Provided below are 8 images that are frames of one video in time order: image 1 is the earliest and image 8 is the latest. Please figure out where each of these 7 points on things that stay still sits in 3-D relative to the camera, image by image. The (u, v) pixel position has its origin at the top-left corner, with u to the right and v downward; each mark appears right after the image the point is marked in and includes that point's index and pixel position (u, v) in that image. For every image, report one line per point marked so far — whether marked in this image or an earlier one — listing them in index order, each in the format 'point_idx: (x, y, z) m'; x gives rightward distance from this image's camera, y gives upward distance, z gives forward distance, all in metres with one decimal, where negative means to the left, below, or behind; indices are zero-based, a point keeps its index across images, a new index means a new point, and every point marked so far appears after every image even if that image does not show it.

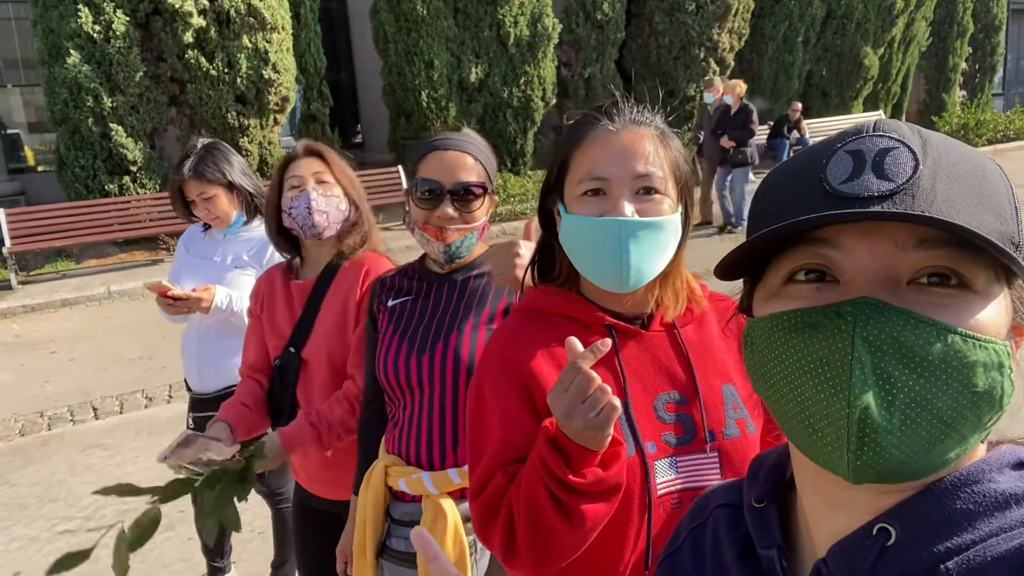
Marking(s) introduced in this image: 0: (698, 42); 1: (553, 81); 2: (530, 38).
0: (+3.5, +4.7, +14.2) m
1: (+0.6, +3.3, +11.8) m
2: (+0.3, +3.8, +11.3) m
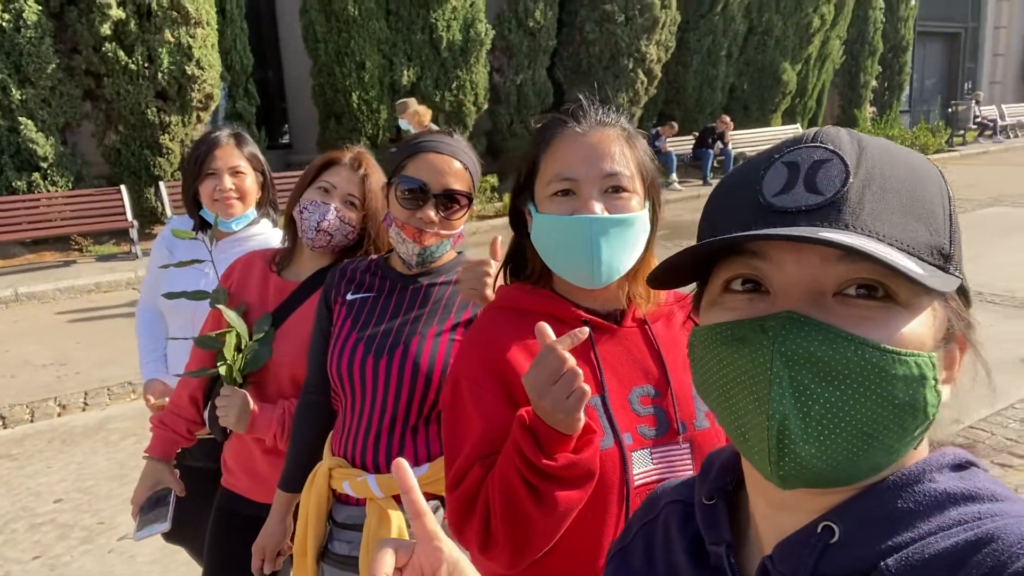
0: (+2.2, +4.6, +14.5) m
1: (-0.5, +3.2, +11.8) m
2: (-0.7, +3.8, +11.3) m
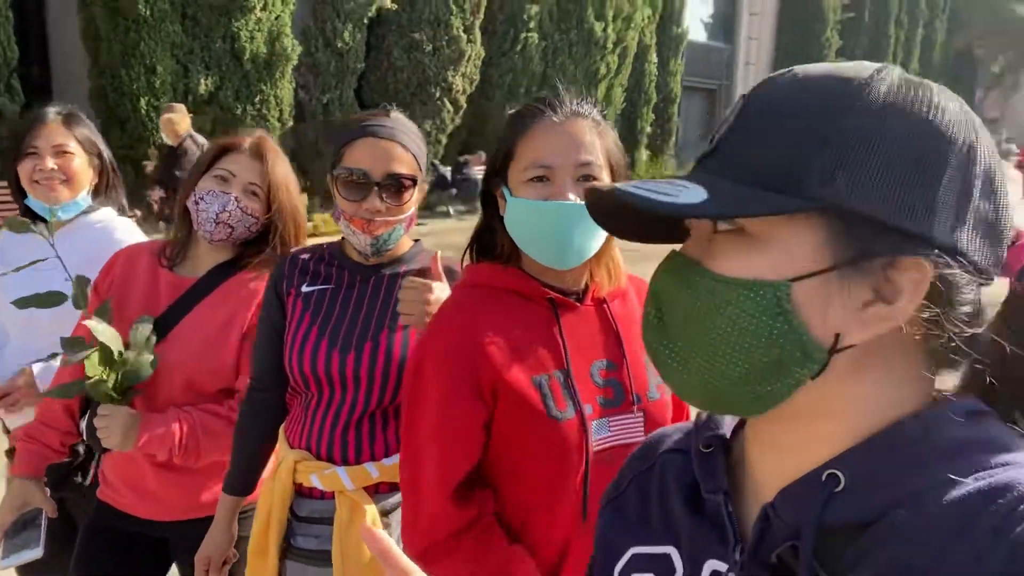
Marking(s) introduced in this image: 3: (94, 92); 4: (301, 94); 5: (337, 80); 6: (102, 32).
0: (-1.6, +4.1, +14.8) m
1: (-3.4, +2.9, +11.5) m
2: (-3.5, +3.4, +10.9) m
3: (-5.5, +2.6, +9.9) m
4: (-3.7, +3.4, +12.9) m
5: (-3.0, +3.7, +13.0) m
6: (-5.2, +3.3, +9.6) m
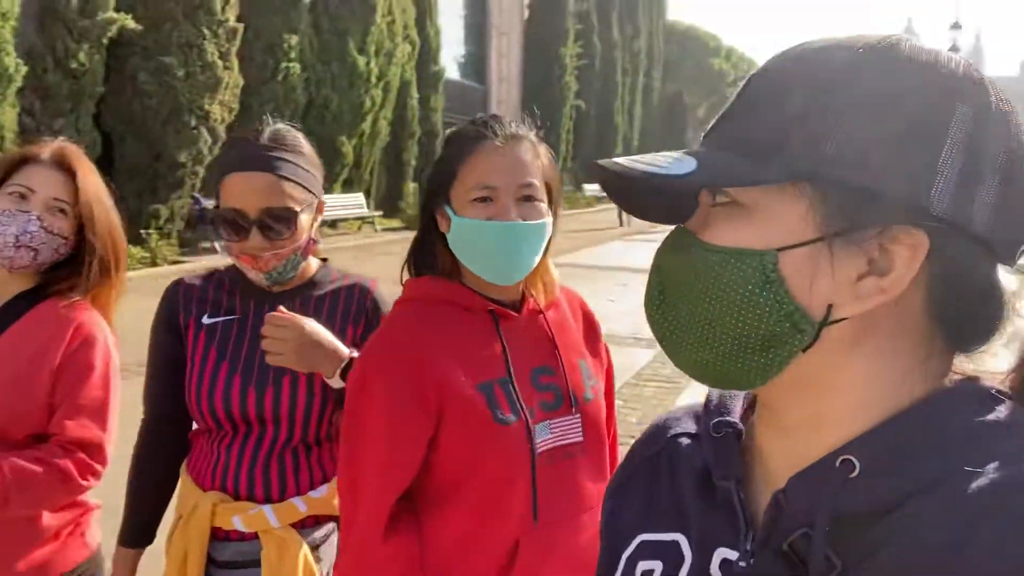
0: (-6.0, +3.3, +13.7) m
1: (-6.6, +2.2, +10.0) m
2: (-6.5, +2.8, +9.4) m
3: (-8.0, +1.9, +7.8) m
4: (-7.3, +2.6, +11.2) m
5: (-6.8, +2.9, +11.5) m
6: (-7.7, +2.6, +7.6) m
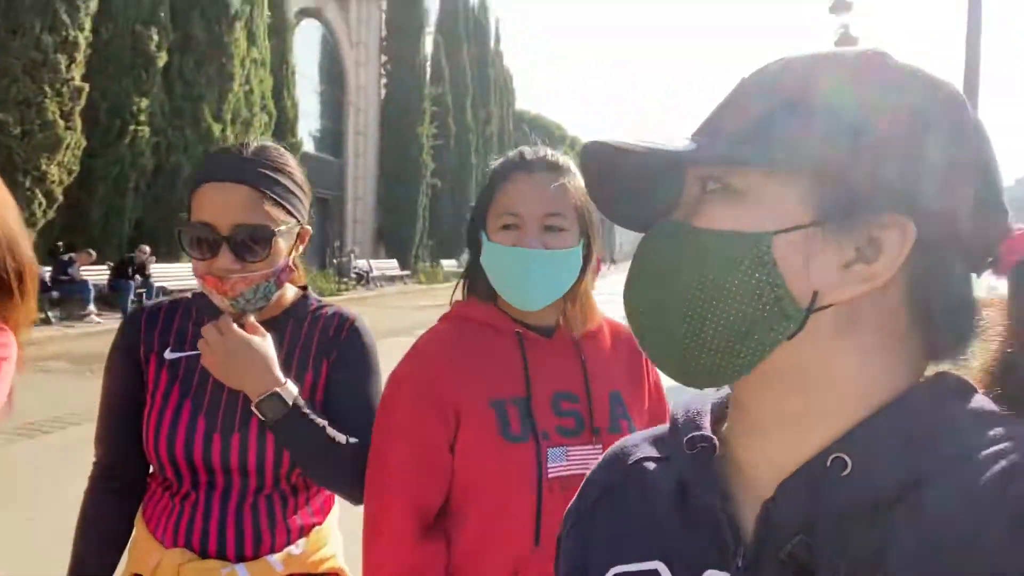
0: (-8.3, +2.0, +12.7) m
1: (-8.1, +1.3, +8.8) m
2: (-8.0, +1.9, +8.2) m
3: (-9.1, +1.3, +6.3) m
4: (-9.1, +1.6, +9.8) m
5: (-8.6, +1.9, +10.3) m
6: (-8.8, +2.0, +6.2) m
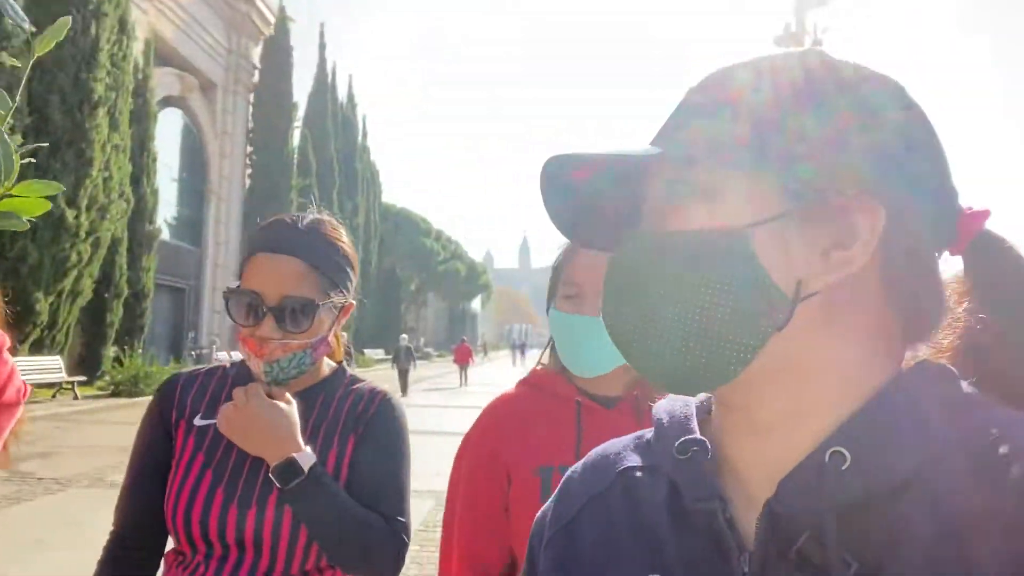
0: (-10.2, +0.5, +11.5) m
1: (-9.3, +0.3, +7.6) m
2: (-9.1, +0.9, +7.2) m
3: (-9.8, +0.5, +5.1) m
4: (-10.5, +0.4, +8.6) m
5: (-10.1, +0.6, +9.1) m
6: (-9.5, +1.3, +5.1) m
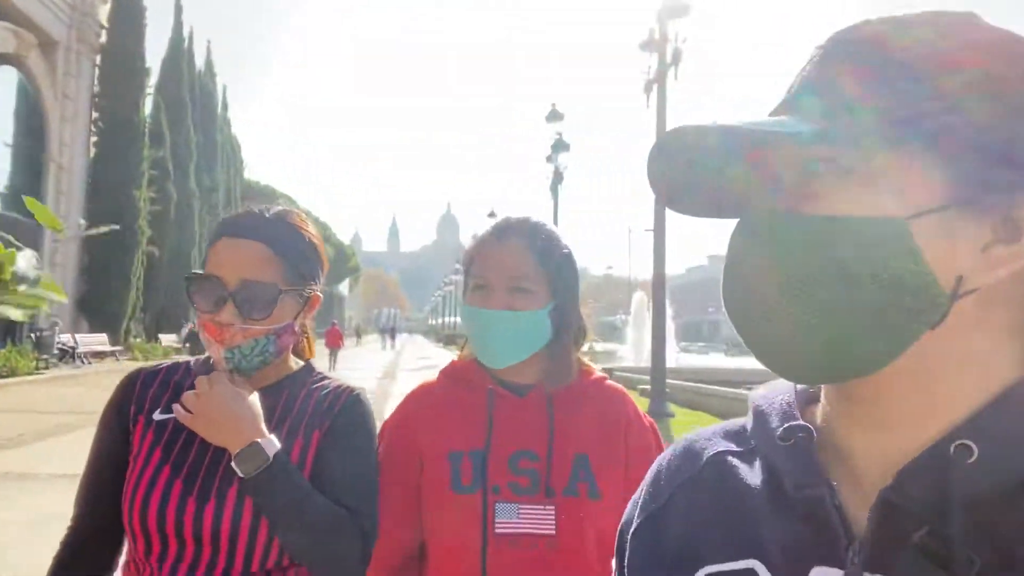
0: (-11.7, +0.8, +9.7) m
1: (-10.1, +0.5, +6.1) m
2: (-9.7, +1.1, +5.7) m
3: (-10.1, +0.7, +3.4) m
4: (-11.3, +0.6, +6.7) m
5: (-11.1, +0.9, +7.3) m
6: (-9.8, +1.4, +3.6) m
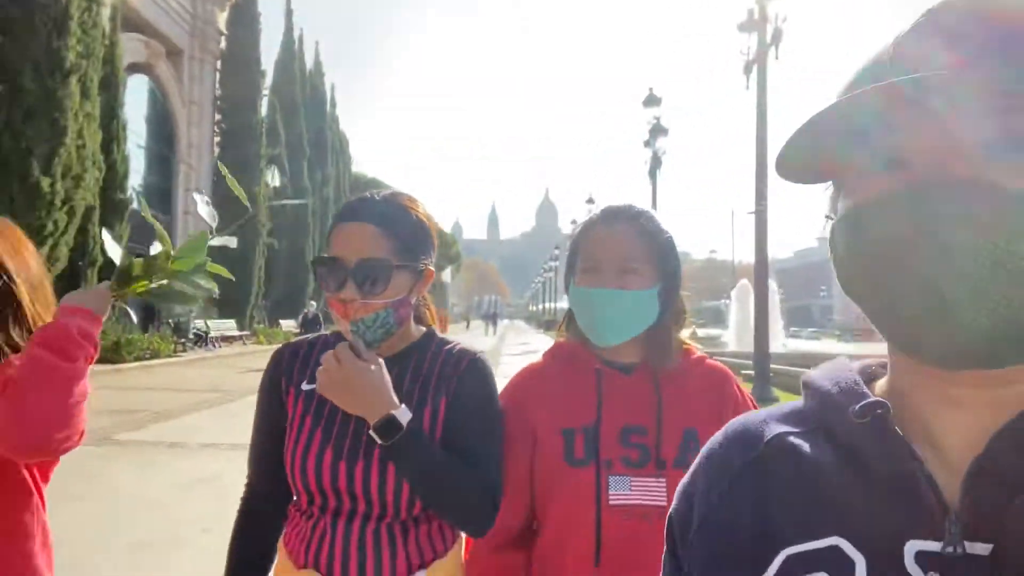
0: (-10.2, +0.9, +11.6) m
1: (-9.1, +0.5, +7.8) m
2: (-8.8, +1.2, +7.4) m
3: (-9.5, +0.7, +5.2) m
4: (-10.3, +0.7, +8.7) m
5: (-9.9, +0.9, +9.2) m
6: (-9.1, +1.4, +5.3) m
